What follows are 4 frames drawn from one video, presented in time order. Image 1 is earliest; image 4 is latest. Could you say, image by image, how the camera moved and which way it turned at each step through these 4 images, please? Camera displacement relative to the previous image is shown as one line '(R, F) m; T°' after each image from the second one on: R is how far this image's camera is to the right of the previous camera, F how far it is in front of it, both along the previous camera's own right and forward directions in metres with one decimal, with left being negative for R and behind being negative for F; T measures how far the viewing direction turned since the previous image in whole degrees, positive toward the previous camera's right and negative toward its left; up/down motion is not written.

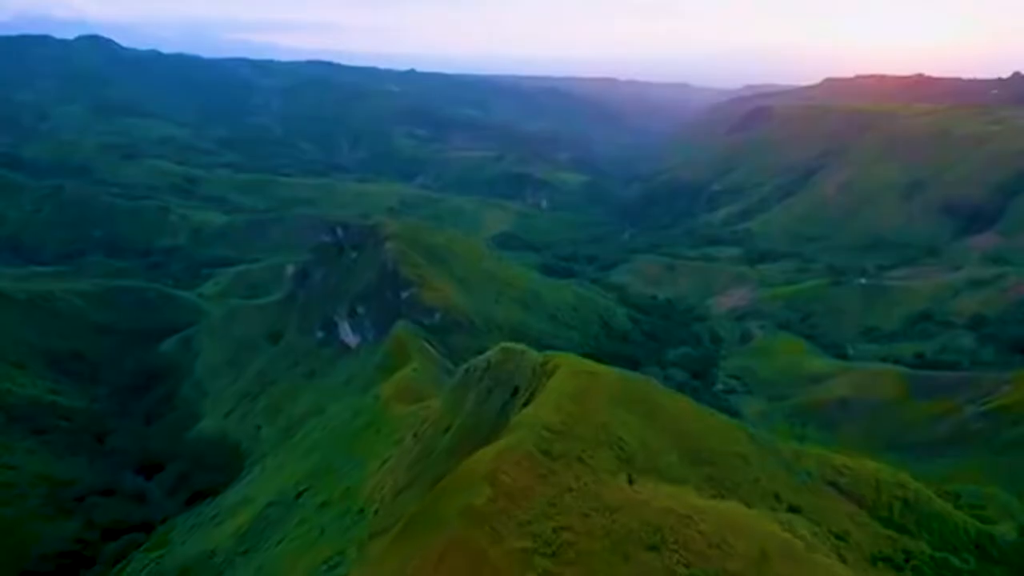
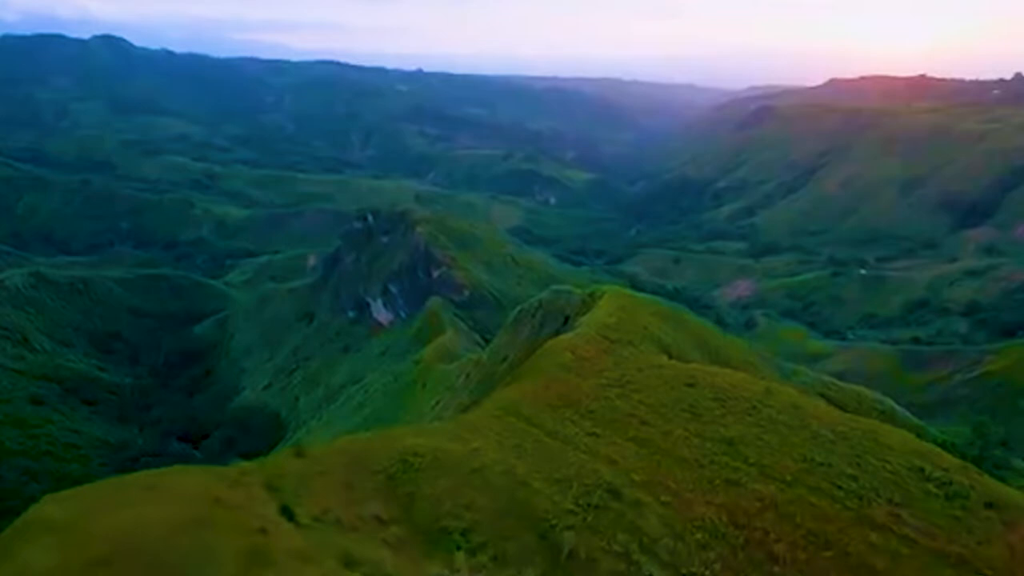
(-3.6, -14.8) m; 0°
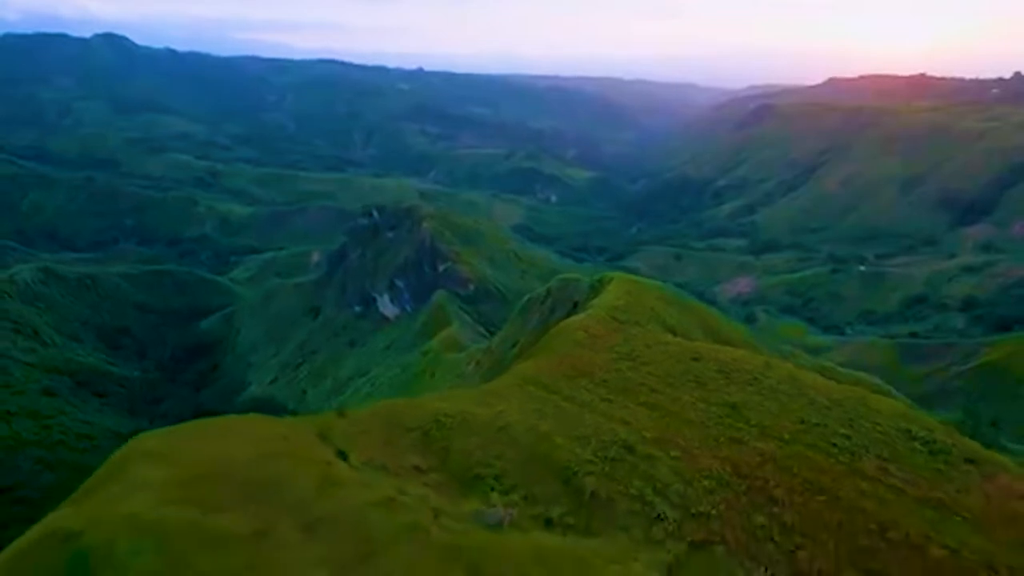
(-0.9, -3.5) m; 0°
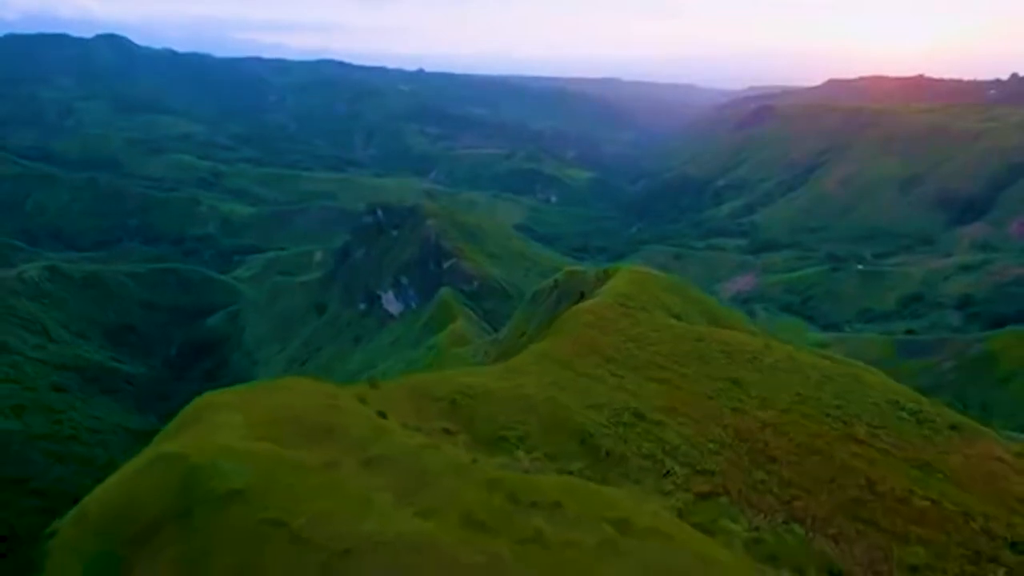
(-0.8, -3.3) m; 0°
